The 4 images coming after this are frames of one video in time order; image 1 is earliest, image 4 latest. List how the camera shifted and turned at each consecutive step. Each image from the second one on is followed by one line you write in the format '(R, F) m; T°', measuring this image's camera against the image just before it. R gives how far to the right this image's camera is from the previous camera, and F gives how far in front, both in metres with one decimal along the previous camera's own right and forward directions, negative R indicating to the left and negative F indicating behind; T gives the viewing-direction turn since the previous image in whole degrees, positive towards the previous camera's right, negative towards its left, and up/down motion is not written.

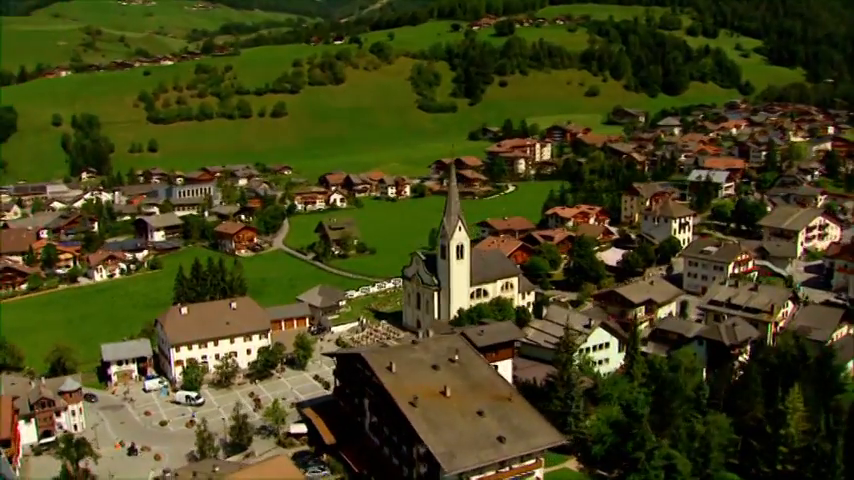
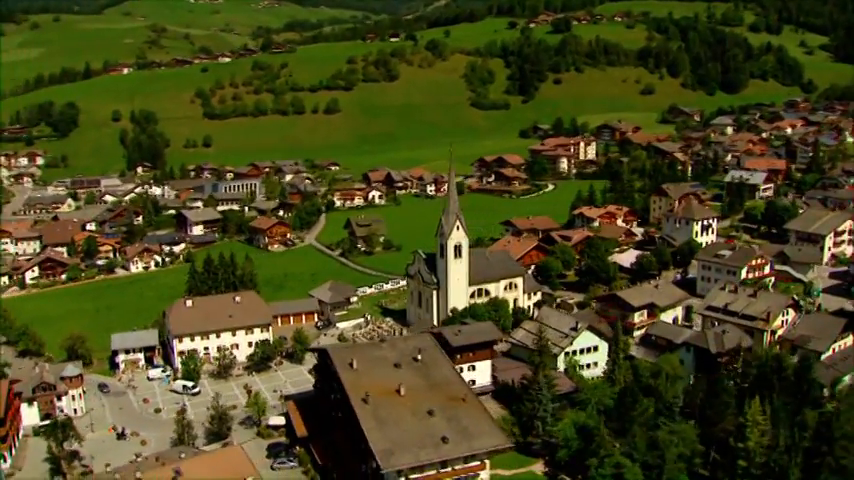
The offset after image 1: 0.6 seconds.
(+3.0, -0.2) m; -5°
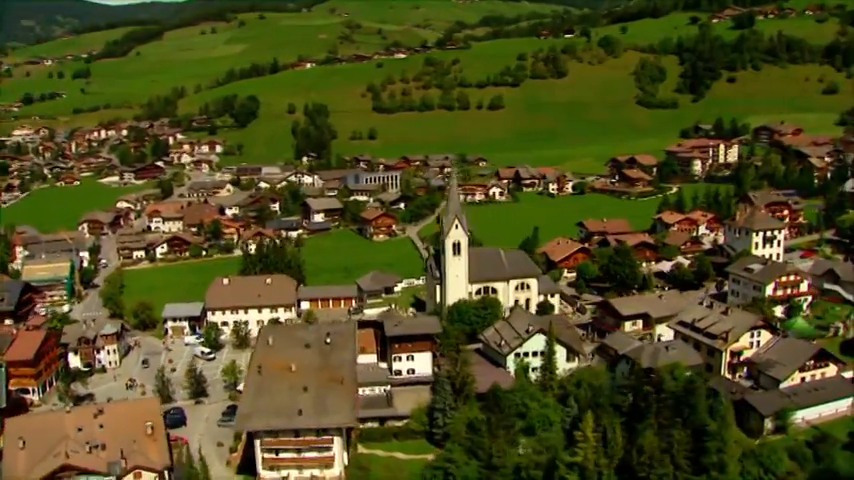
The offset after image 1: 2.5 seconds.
(+9.6, -1.4) m; -14°
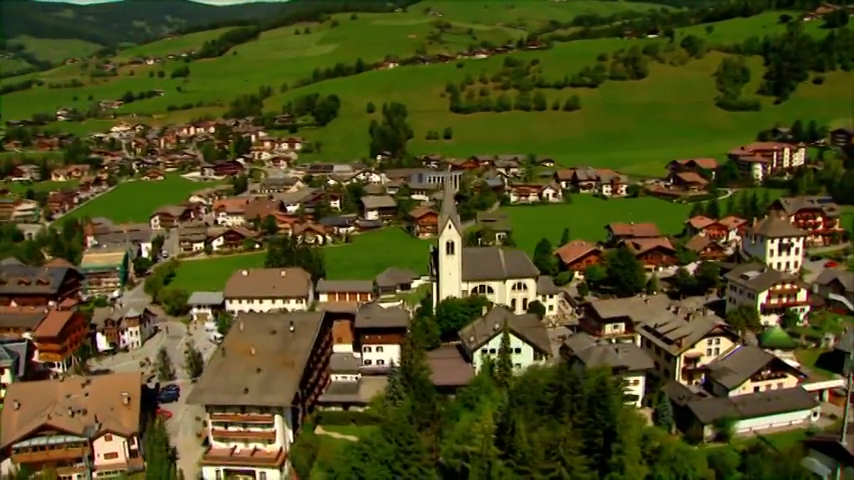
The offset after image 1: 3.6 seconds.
(+5.2, -1.8) m; -7°
